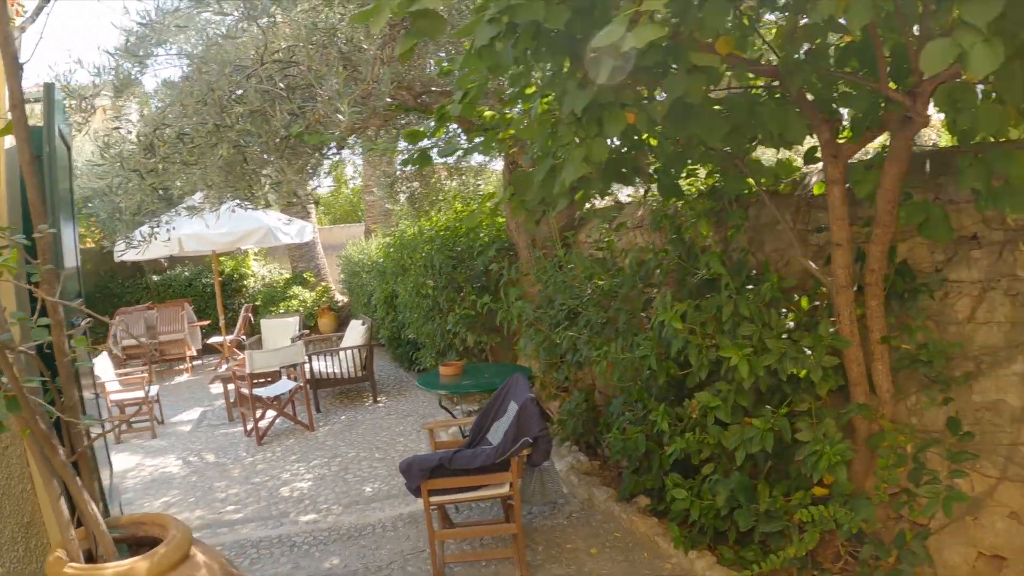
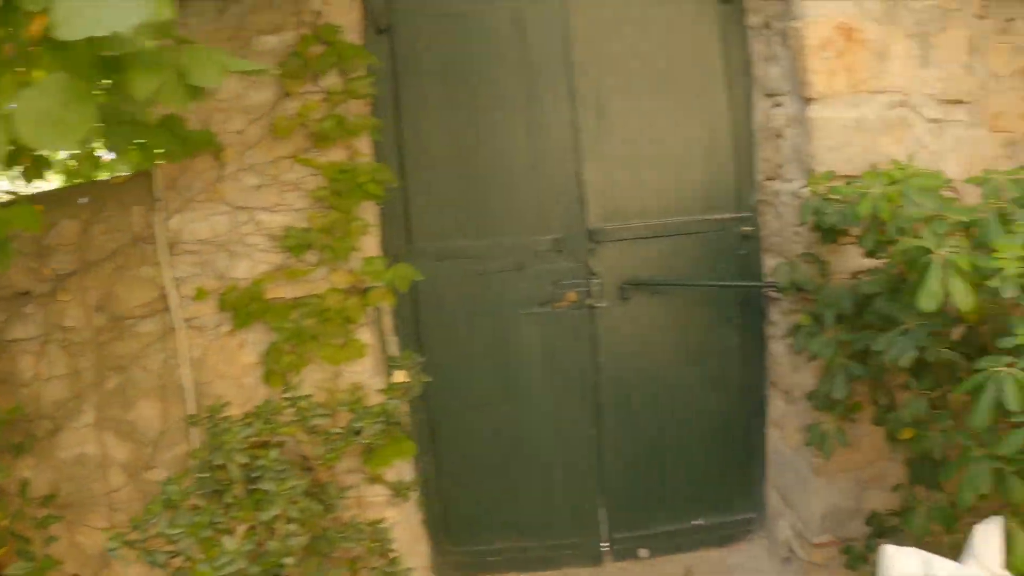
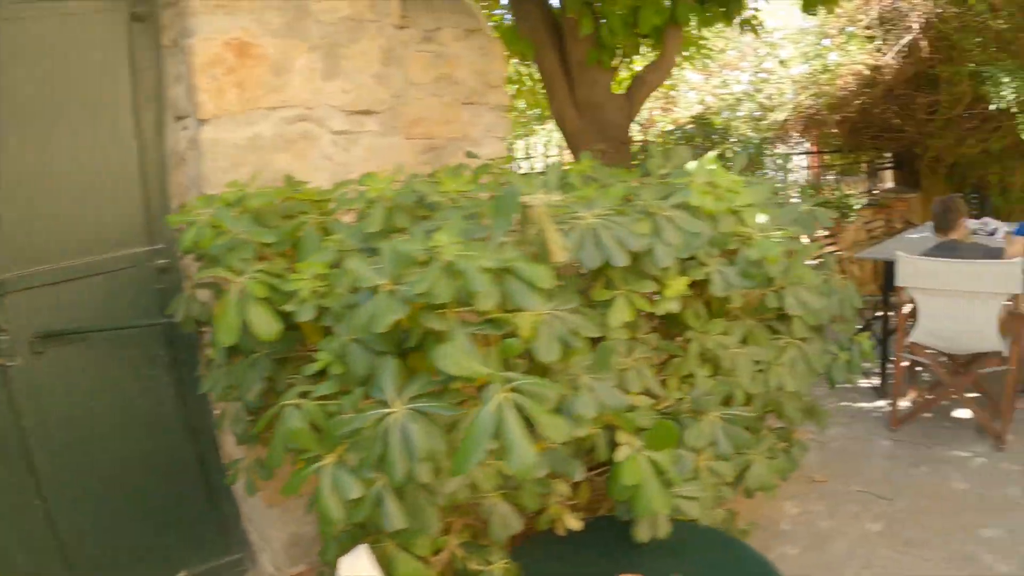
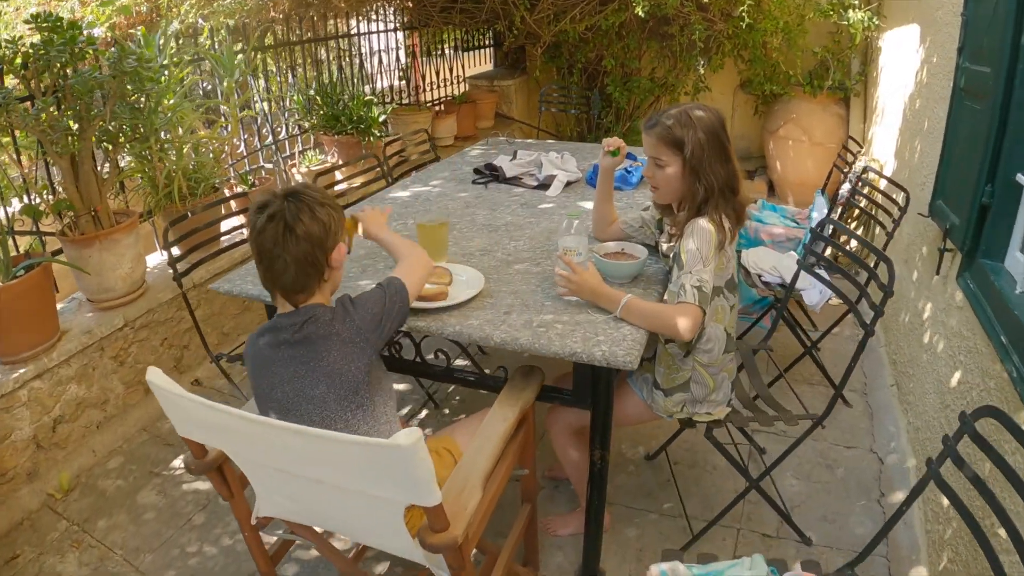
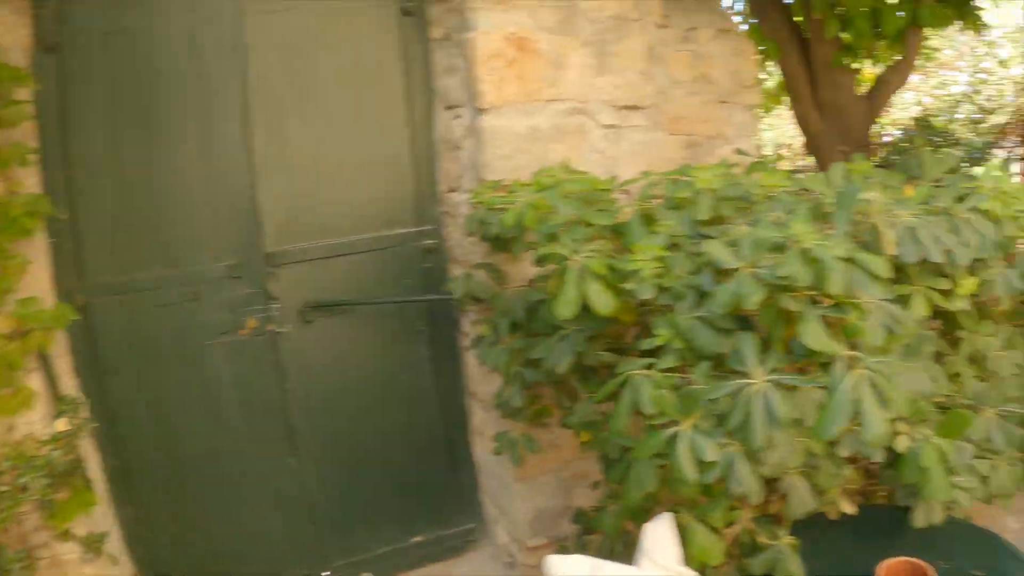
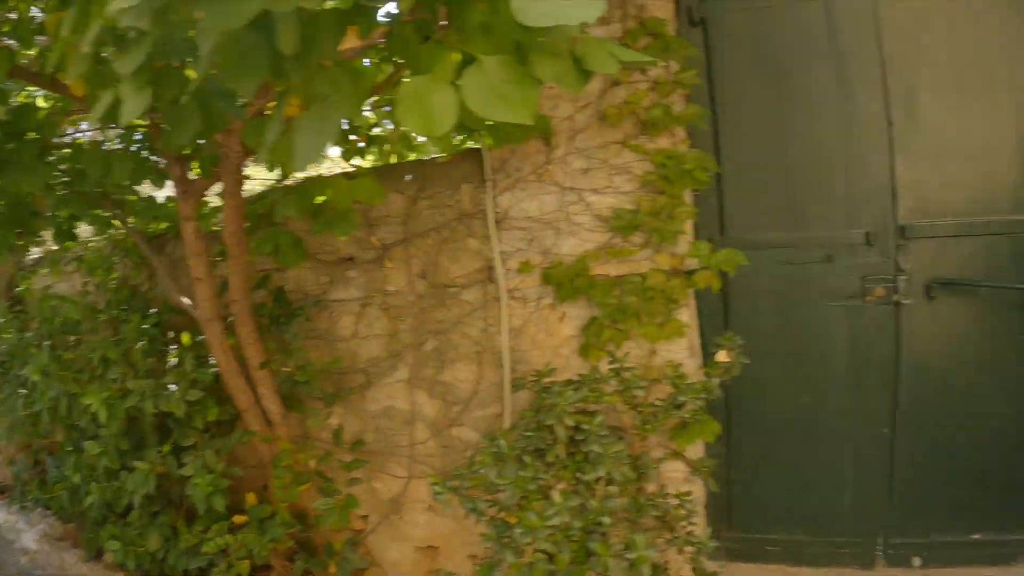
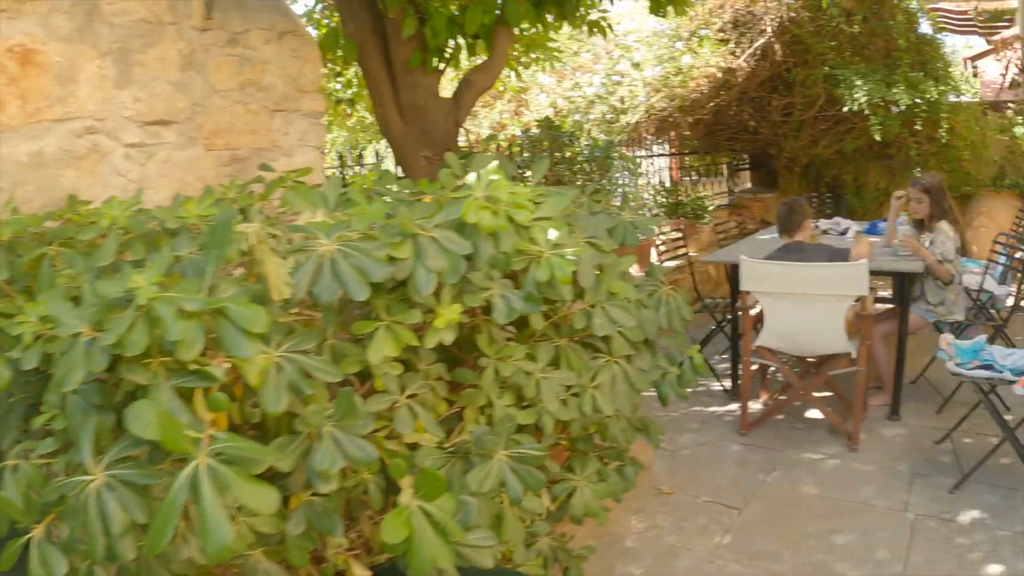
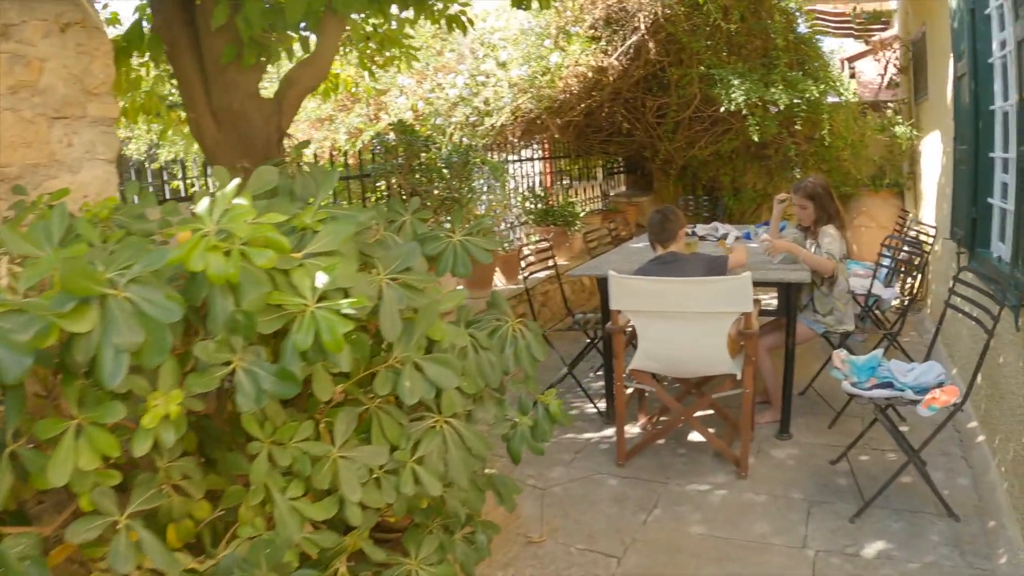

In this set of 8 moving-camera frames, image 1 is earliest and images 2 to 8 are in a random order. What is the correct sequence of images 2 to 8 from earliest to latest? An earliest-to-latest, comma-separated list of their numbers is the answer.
6, 2, 5, 3, 7, 8, 4
